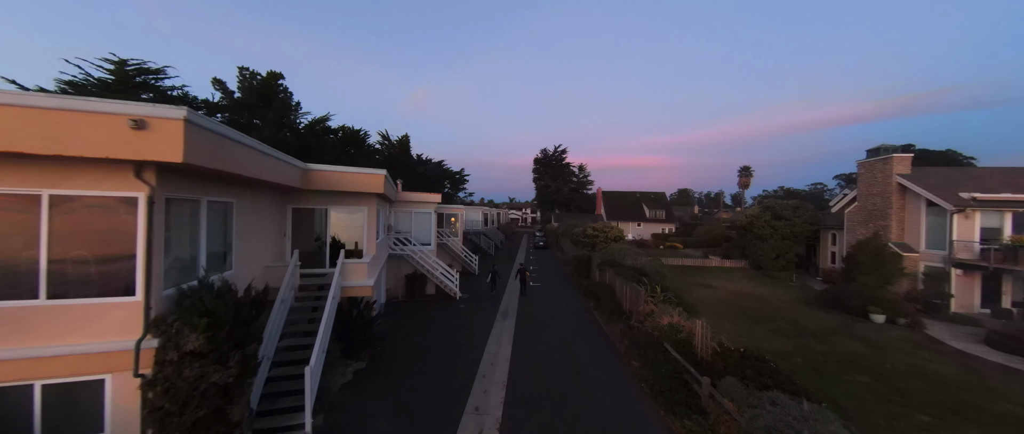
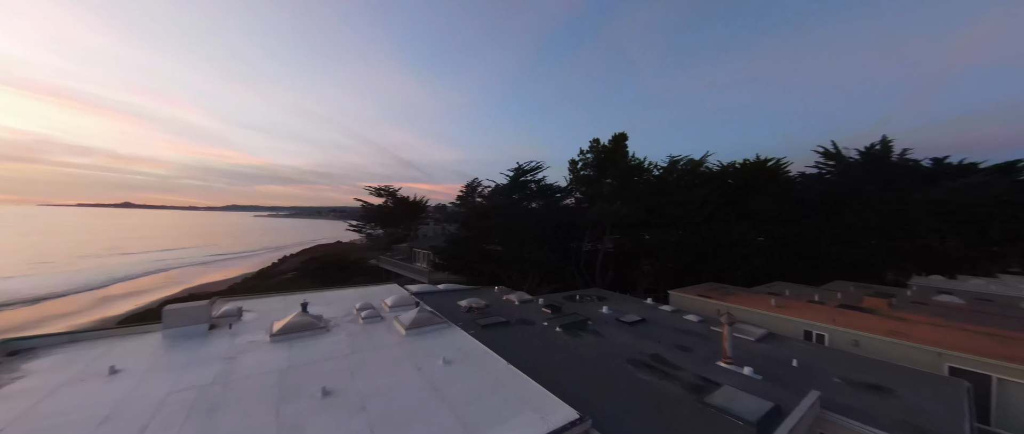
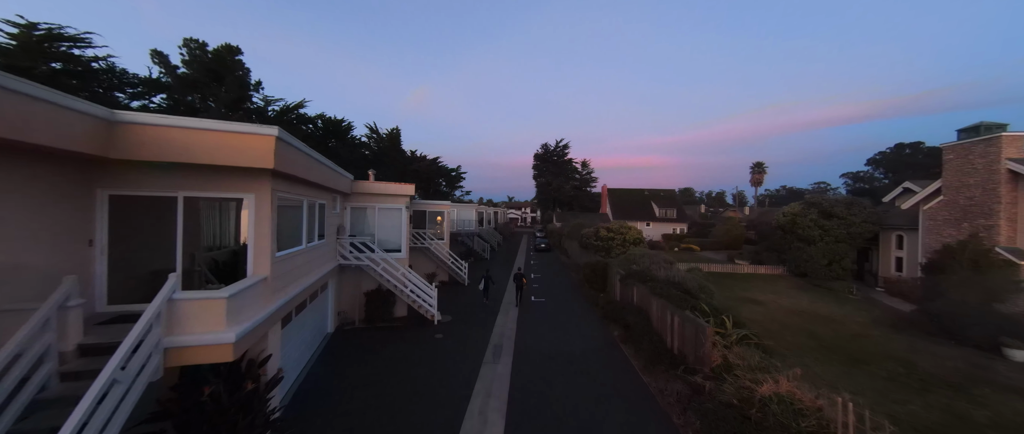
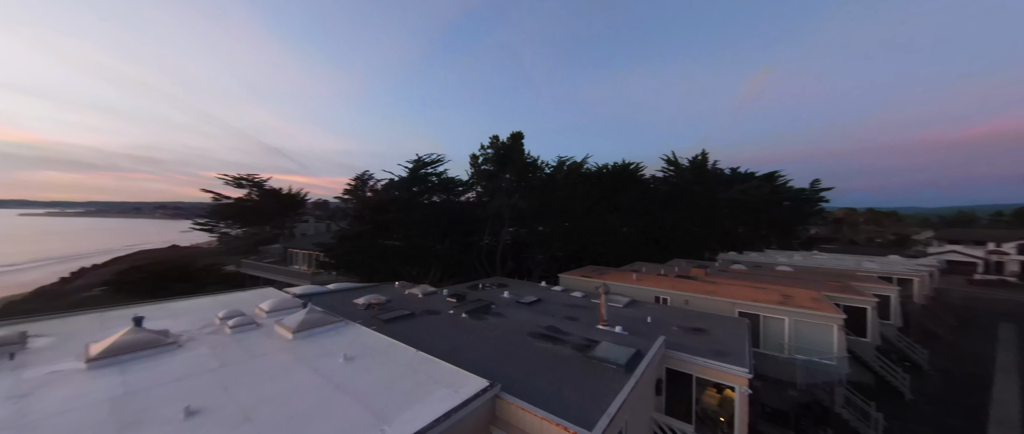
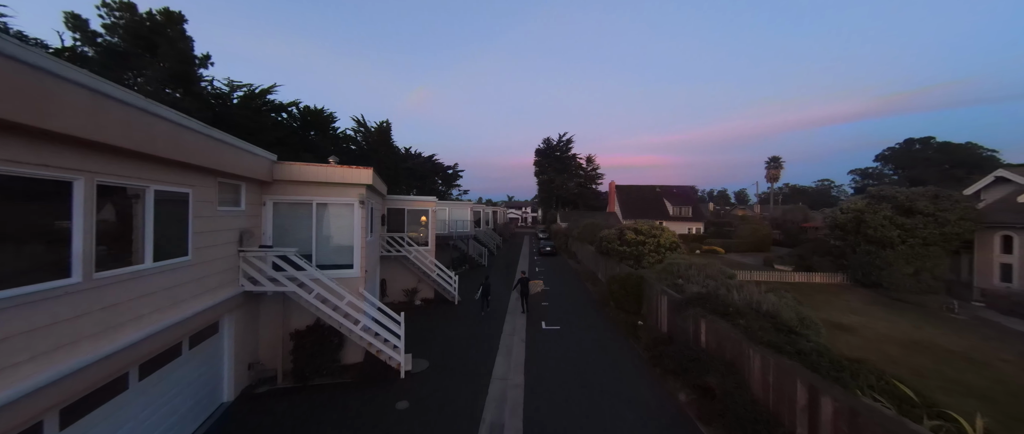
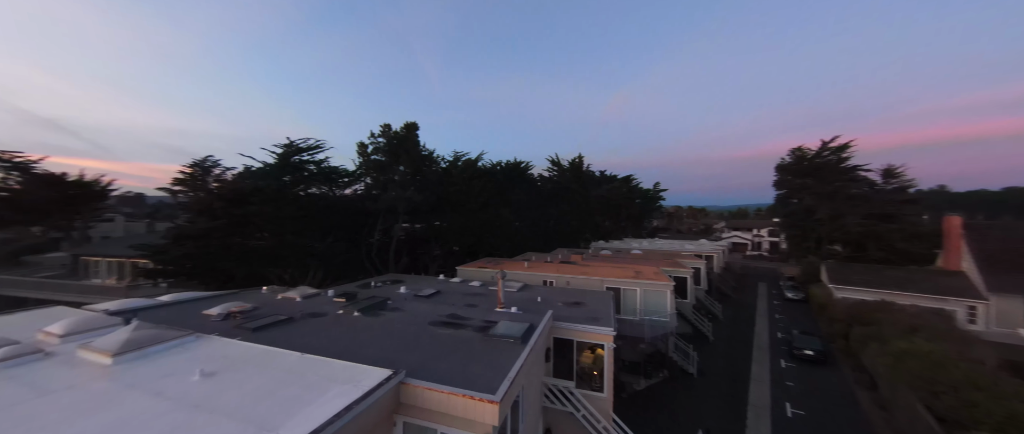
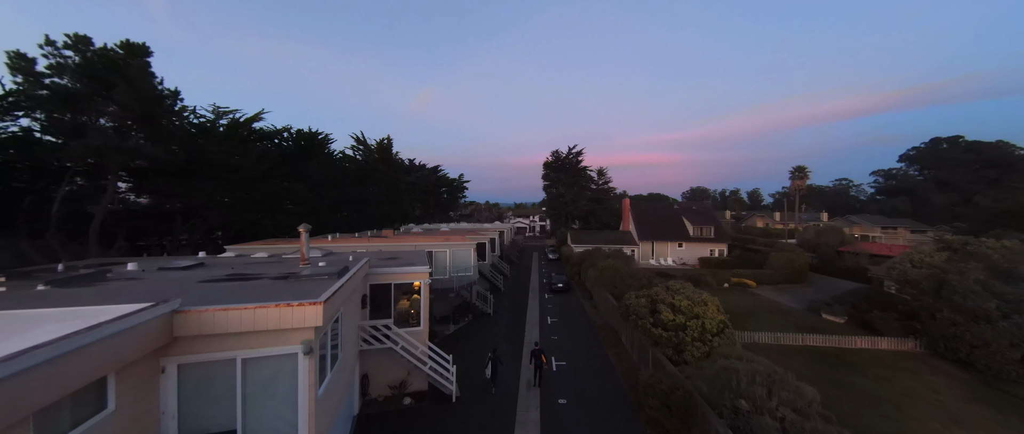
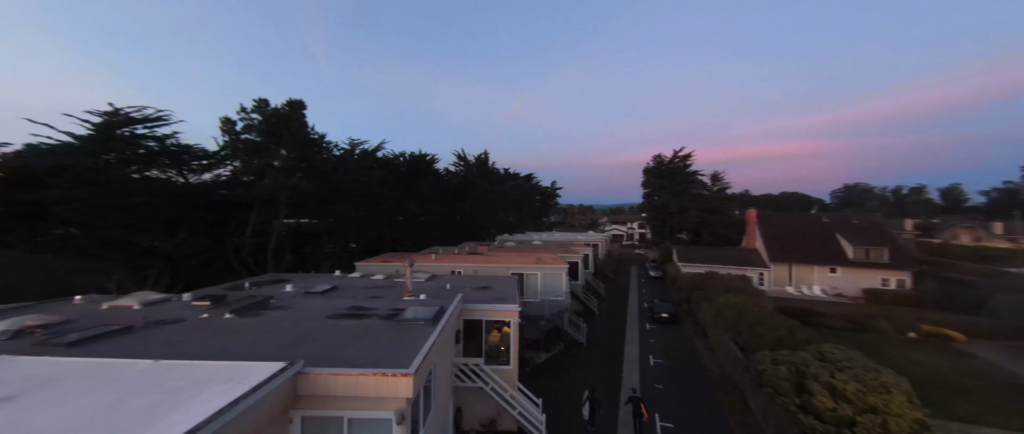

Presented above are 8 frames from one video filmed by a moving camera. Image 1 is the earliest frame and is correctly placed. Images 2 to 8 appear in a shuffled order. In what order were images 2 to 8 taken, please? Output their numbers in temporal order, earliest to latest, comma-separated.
3, 5, 7, 8, 6, 4, 2
